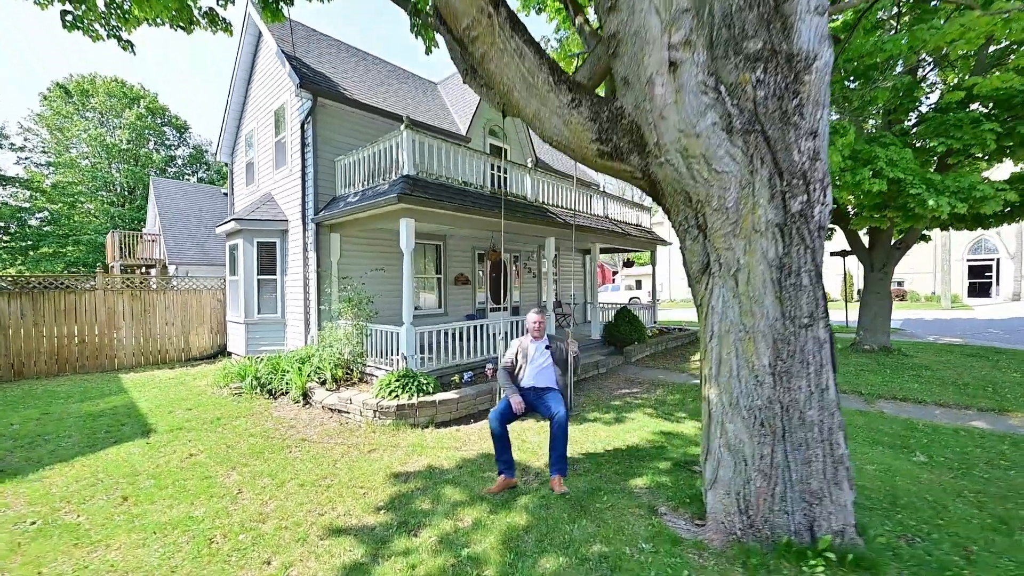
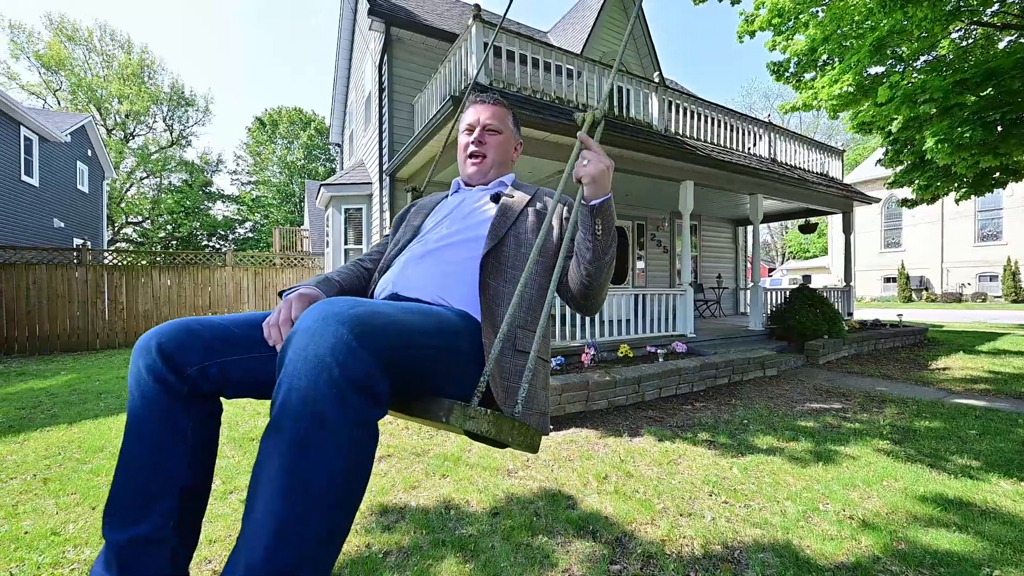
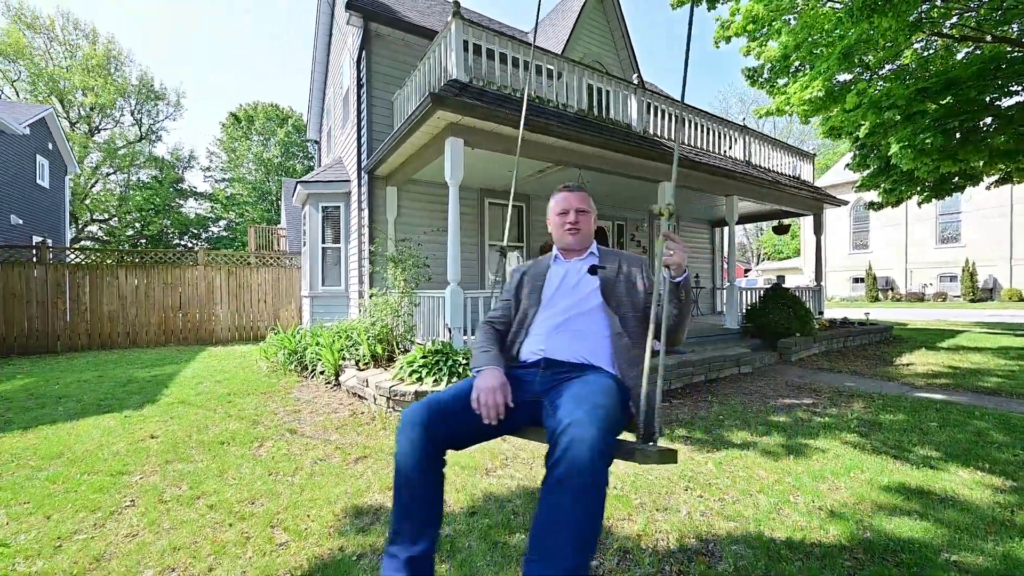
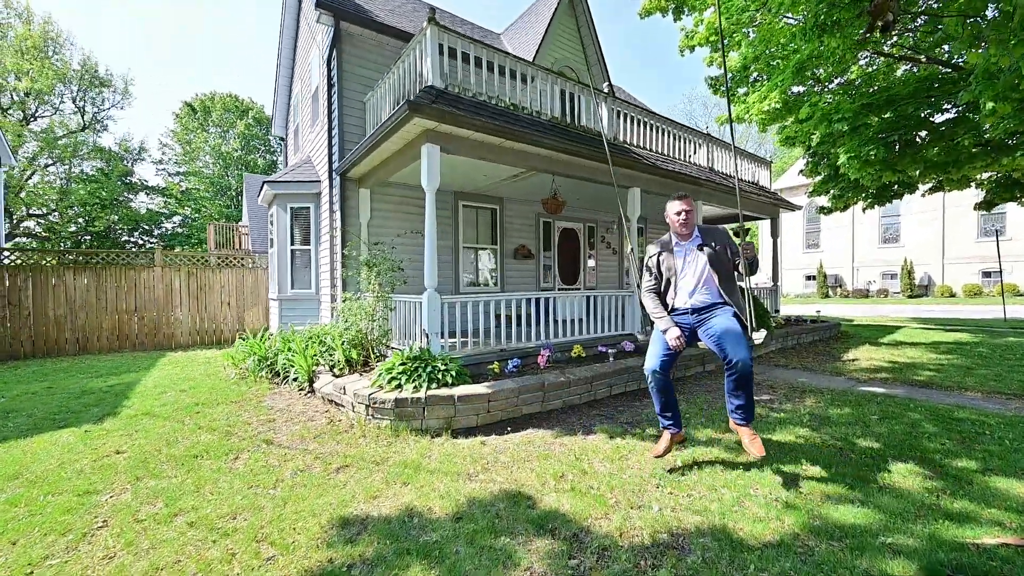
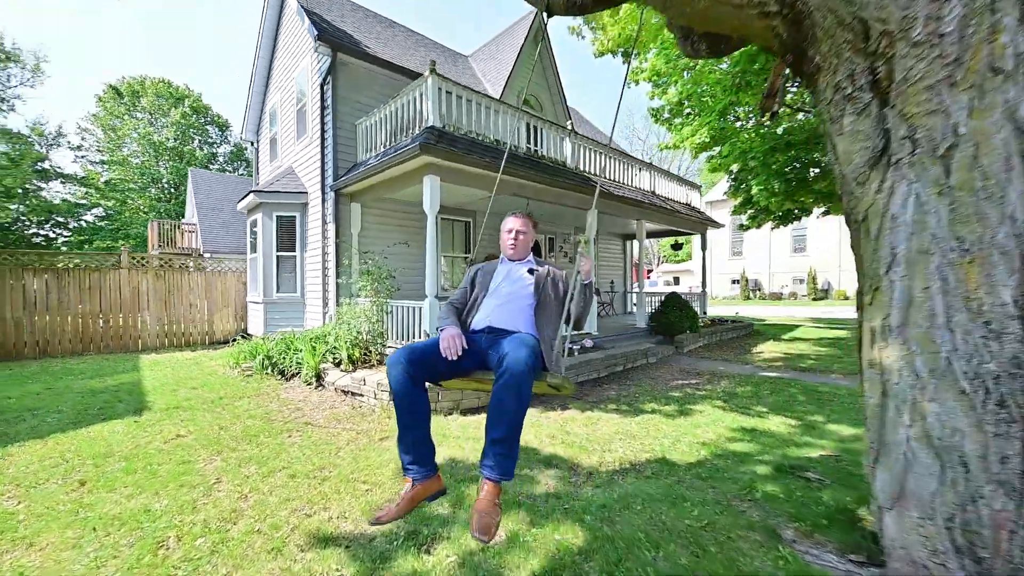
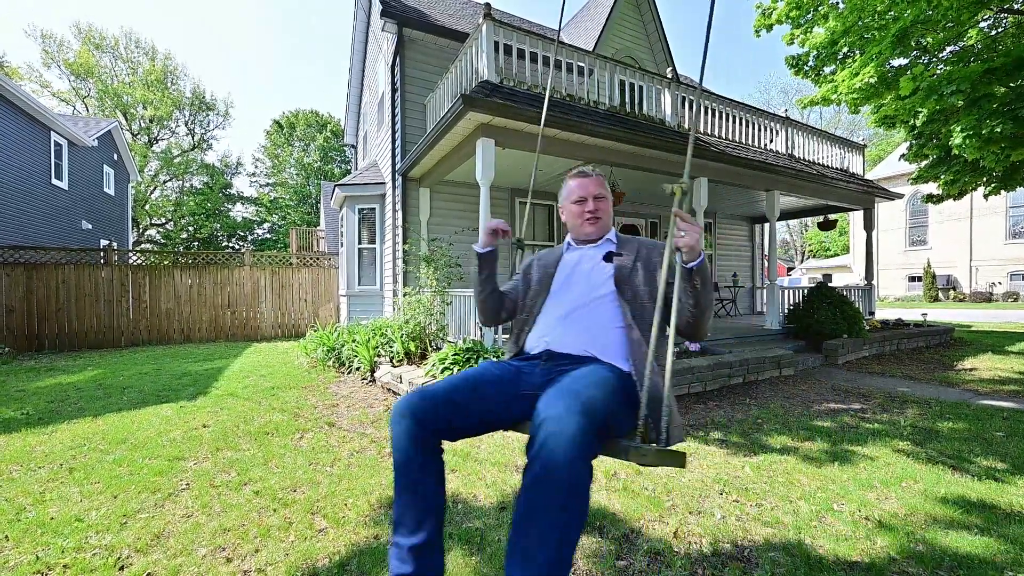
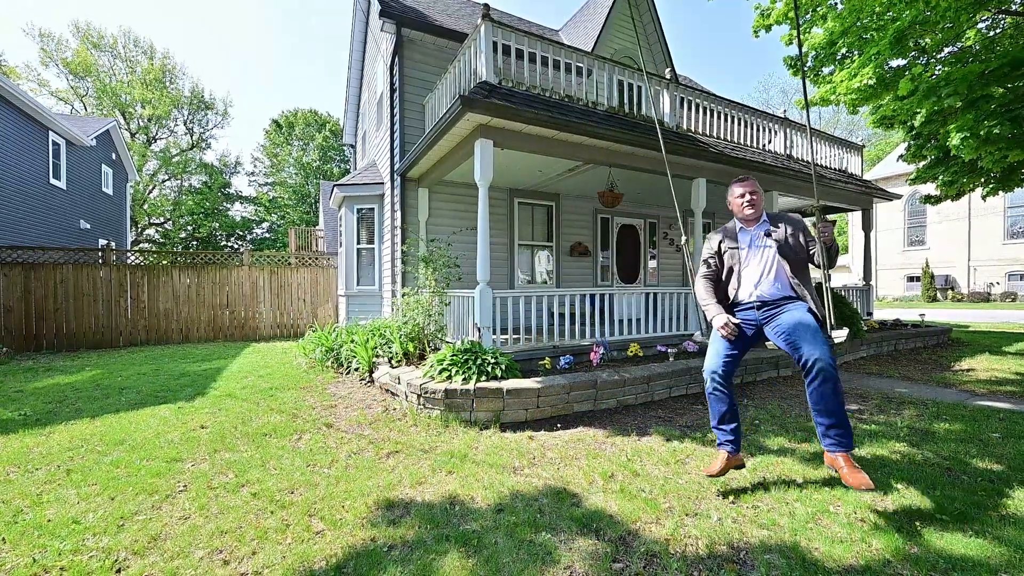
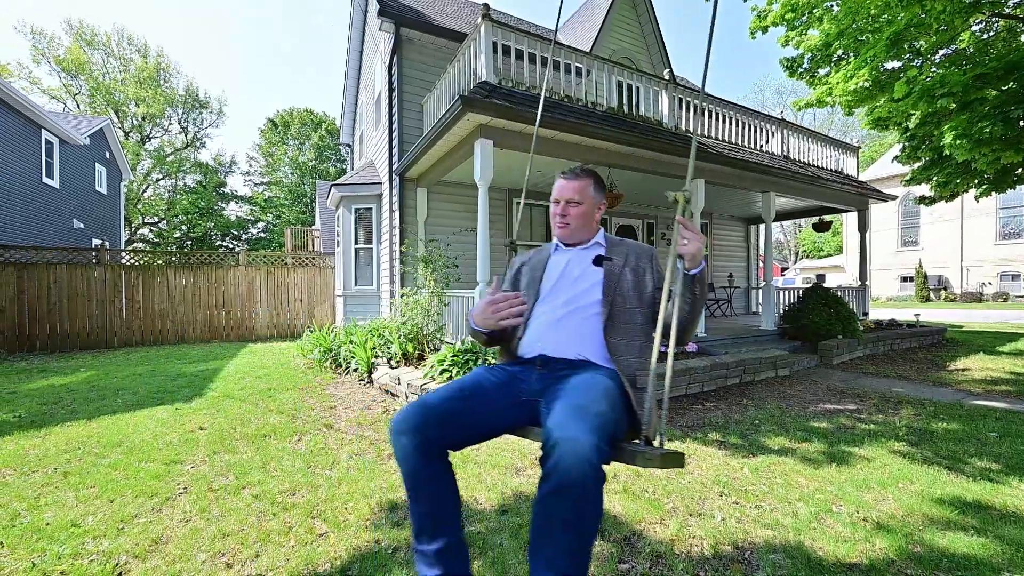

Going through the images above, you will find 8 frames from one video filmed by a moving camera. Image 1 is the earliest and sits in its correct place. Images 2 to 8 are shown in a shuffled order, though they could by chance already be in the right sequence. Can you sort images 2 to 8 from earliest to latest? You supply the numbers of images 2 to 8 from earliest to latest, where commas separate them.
5, 4, 3, 2, 8, 7, 6
